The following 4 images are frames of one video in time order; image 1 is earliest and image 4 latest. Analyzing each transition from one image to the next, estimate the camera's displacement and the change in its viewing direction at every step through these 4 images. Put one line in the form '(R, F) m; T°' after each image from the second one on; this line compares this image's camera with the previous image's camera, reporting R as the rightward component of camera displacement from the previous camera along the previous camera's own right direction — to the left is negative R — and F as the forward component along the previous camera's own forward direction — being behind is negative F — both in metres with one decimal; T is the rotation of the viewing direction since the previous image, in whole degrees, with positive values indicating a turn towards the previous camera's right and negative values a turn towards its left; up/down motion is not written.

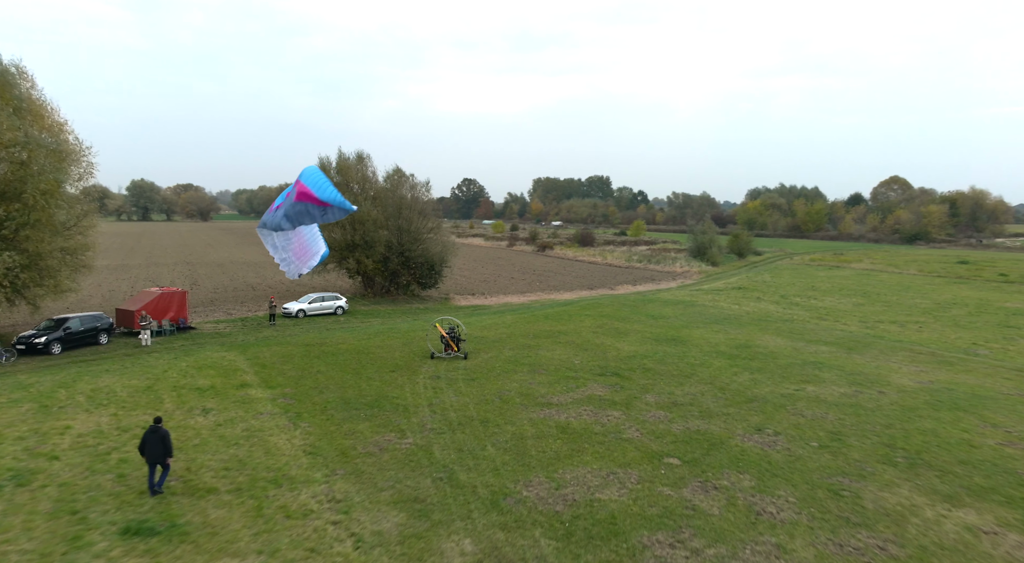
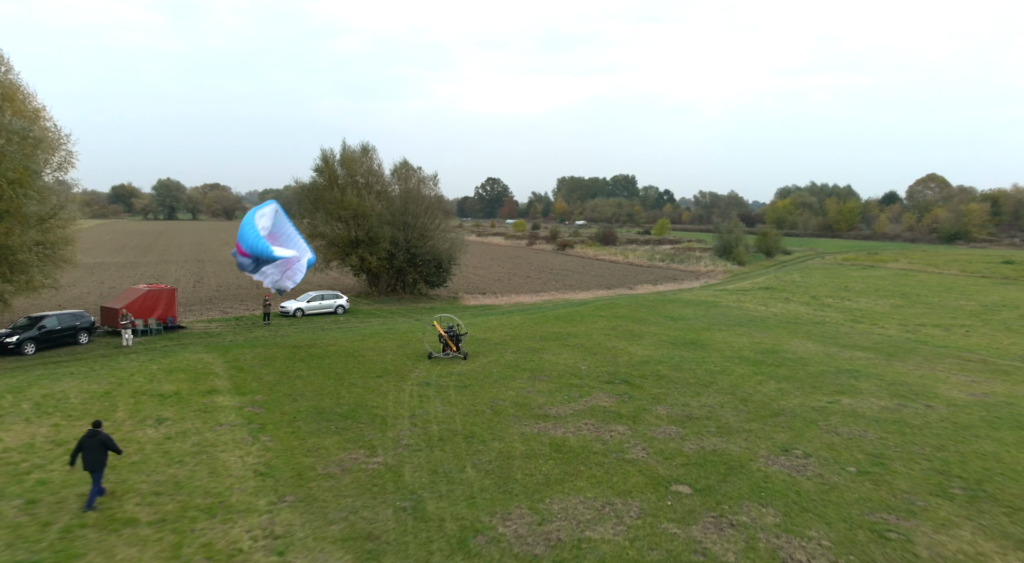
(+0.8, +1.7) m; -2°
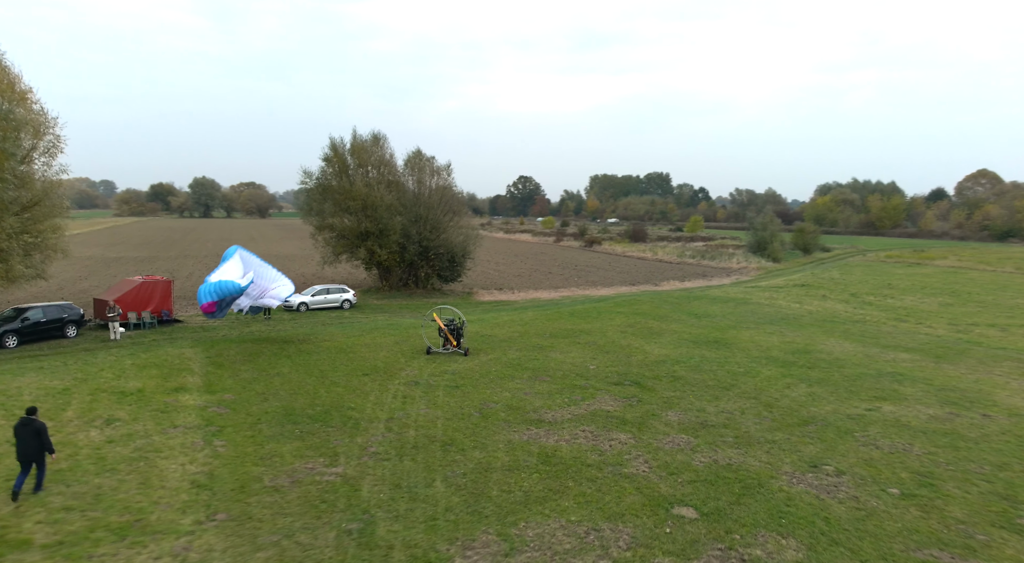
(+0.9, +1.5) m; -3°
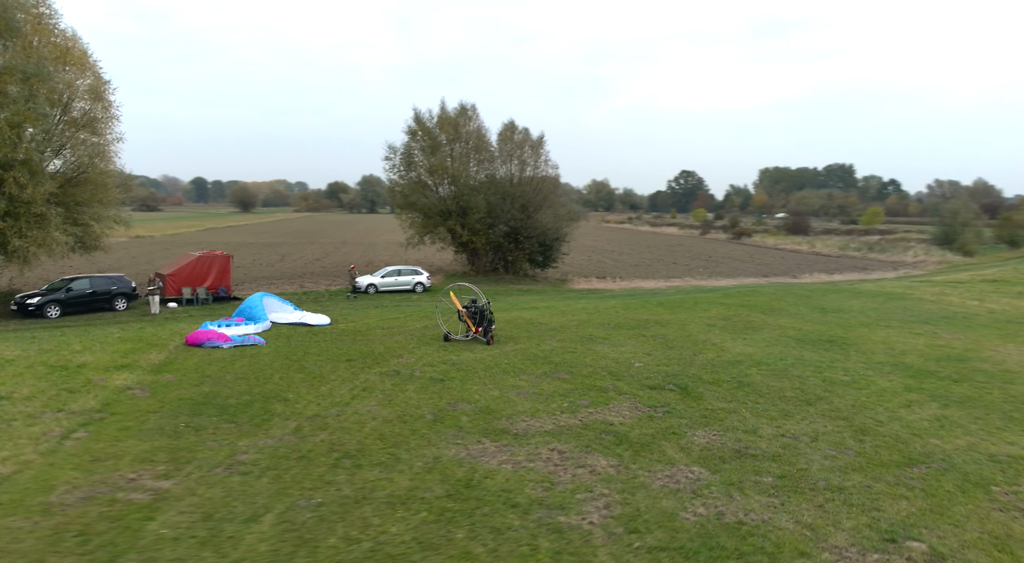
(+3.0, +3.6) m; -14°
